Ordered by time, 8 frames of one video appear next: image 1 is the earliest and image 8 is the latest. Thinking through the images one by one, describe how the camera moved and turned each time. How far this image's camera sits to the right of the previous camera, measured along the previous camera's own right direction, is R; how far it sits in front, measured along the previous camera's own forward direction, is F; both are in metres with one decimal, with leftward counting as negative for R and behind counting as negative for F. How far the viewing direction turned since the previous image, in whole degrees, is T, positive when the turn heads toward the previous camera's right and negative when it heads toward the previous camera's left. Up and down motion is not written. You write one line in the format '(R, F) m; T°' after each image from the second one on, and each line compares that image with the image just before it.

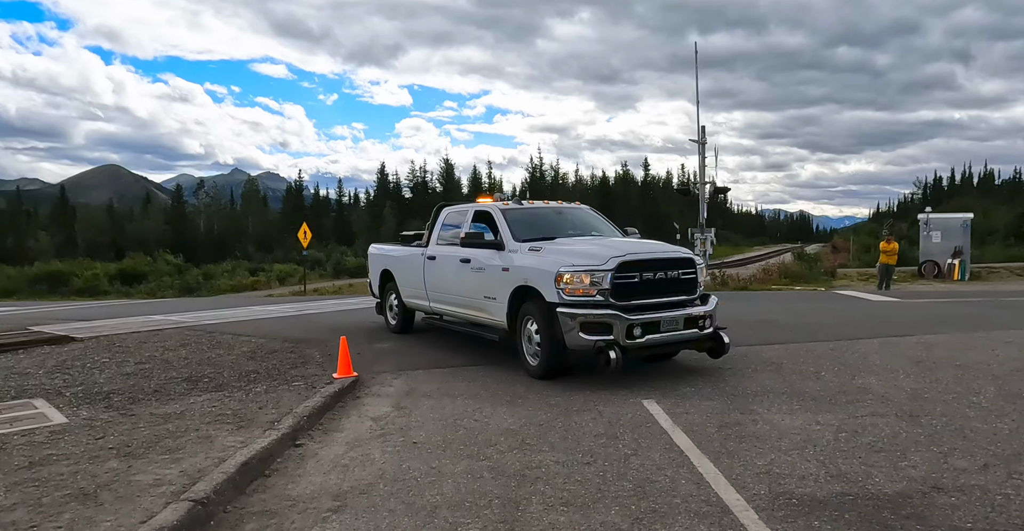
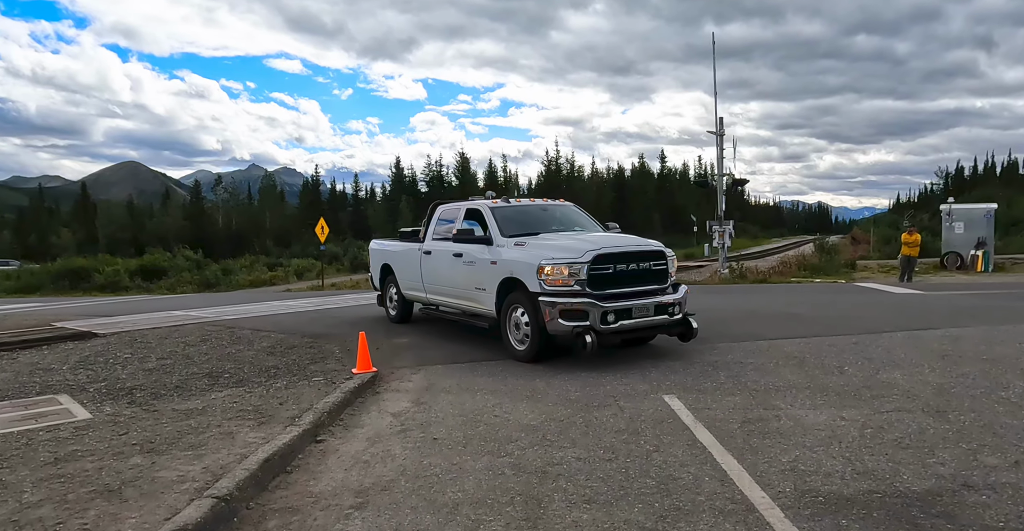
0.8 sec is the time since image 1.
(0.0, 0.0) m; -1°
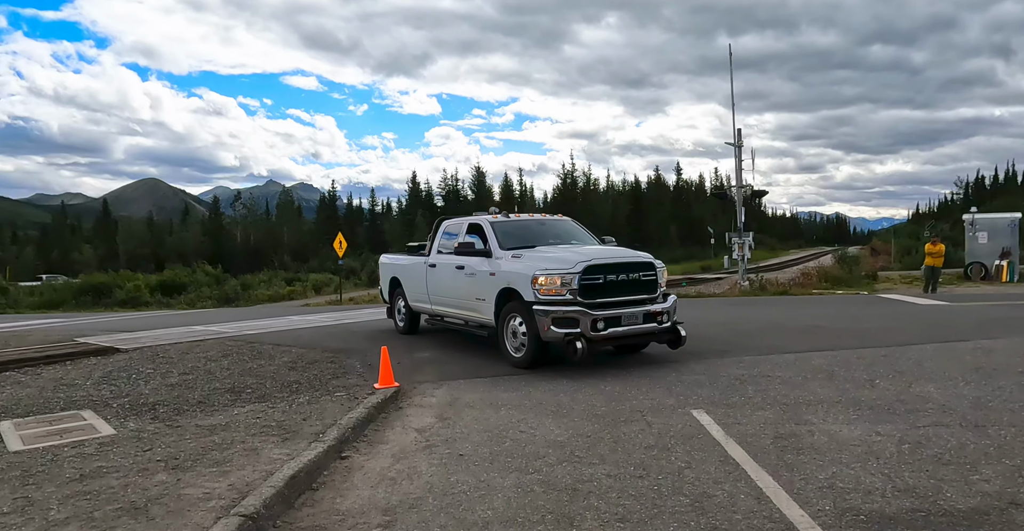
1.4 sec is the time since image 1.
(-0.1, +0.1) m; -1°
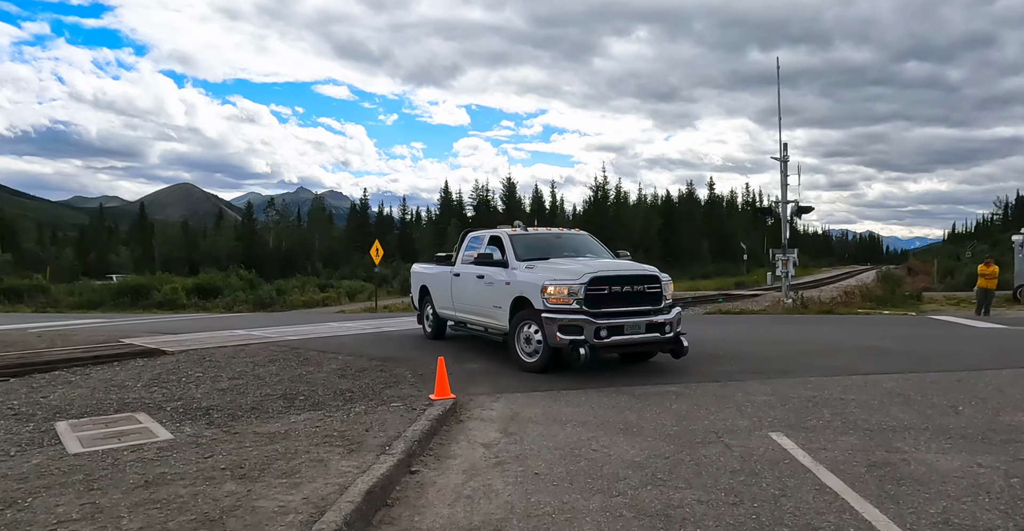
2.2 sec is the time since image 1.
(-0.4, +0.2) m; -2°
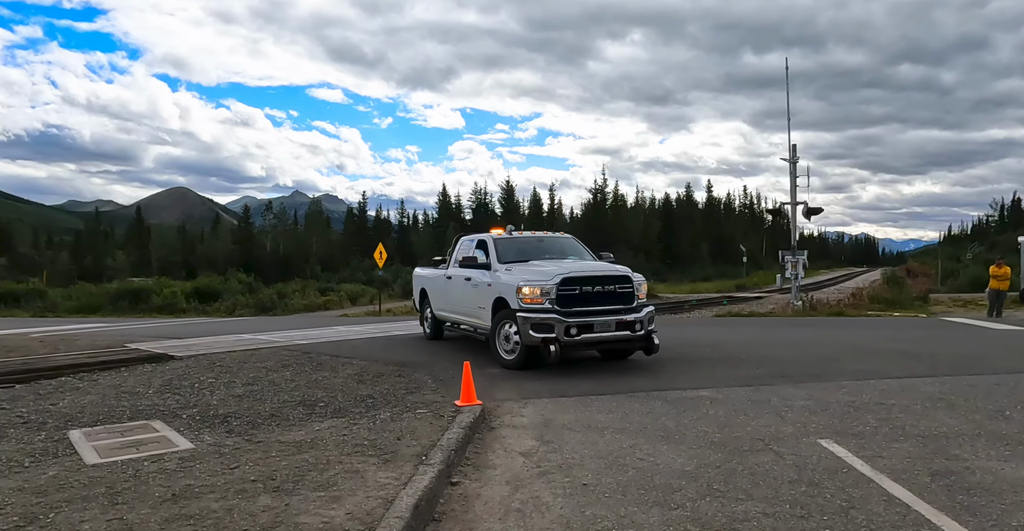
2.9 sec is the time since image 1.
(-0.4, +0.3) m; 0°
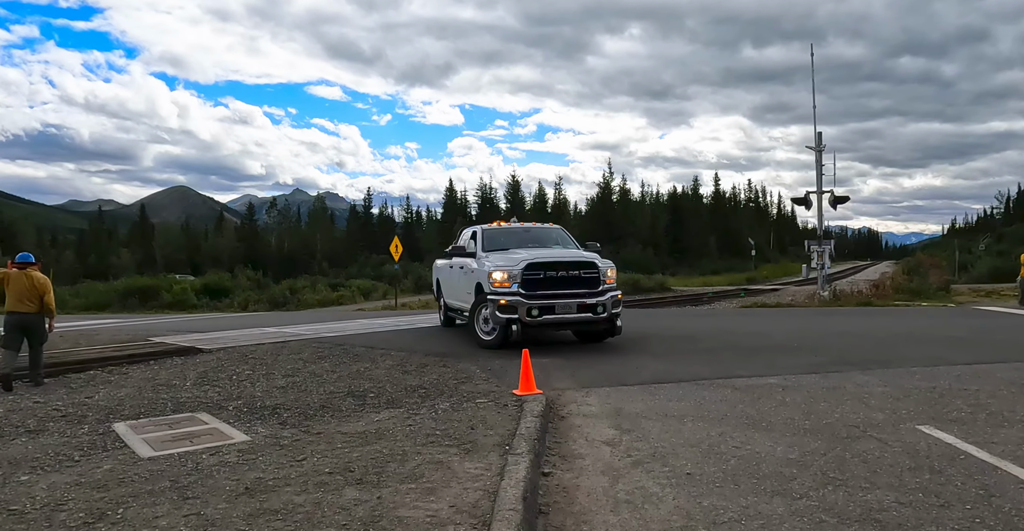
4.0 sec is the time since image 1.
(-0.6, +0.4) m; 0°
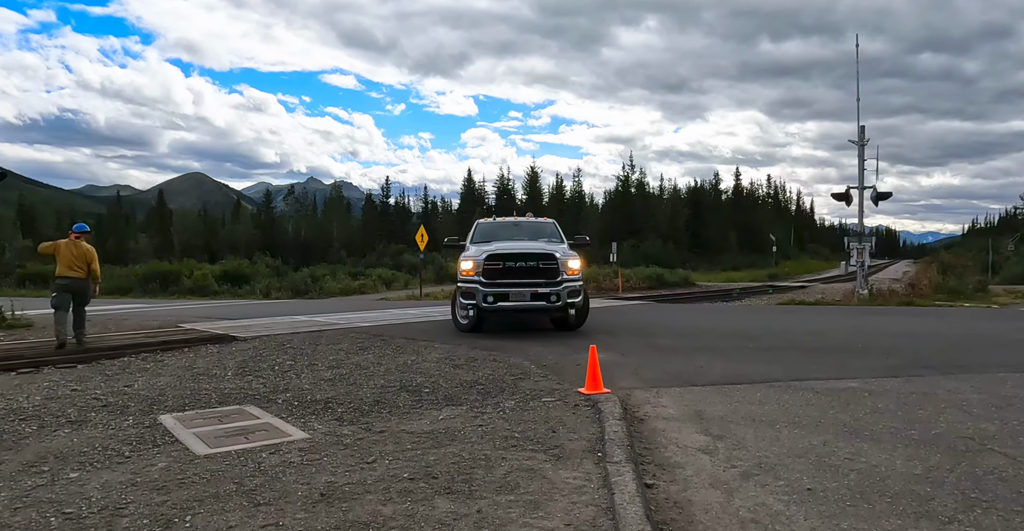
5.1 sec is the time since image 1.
(-0.6, +0.4) m; -1°
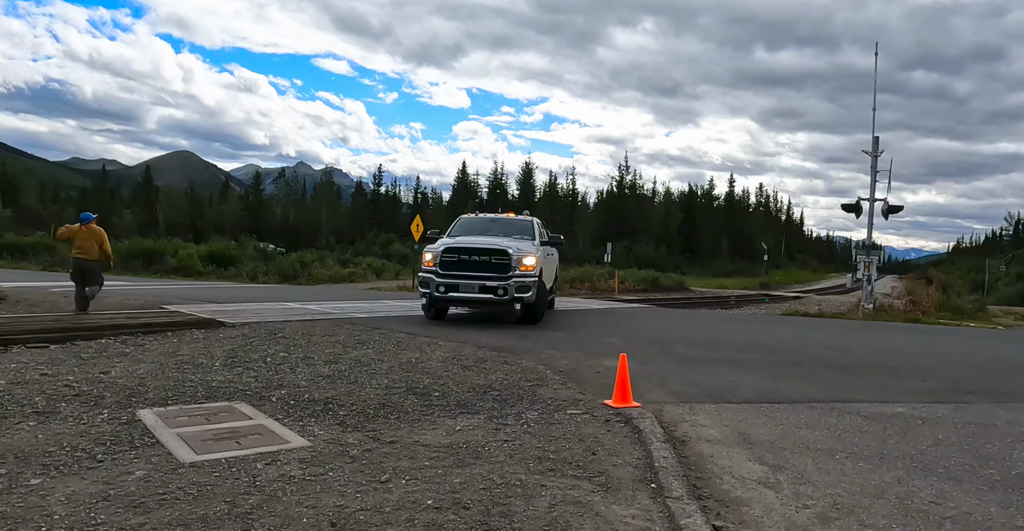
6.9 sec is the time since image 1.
(-0.4, +0.7) m; +1°
